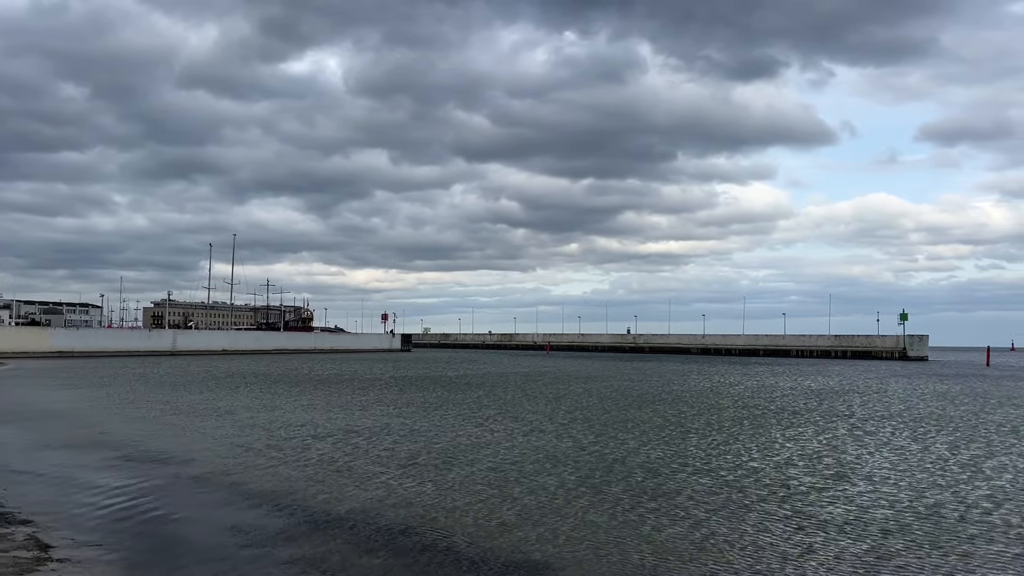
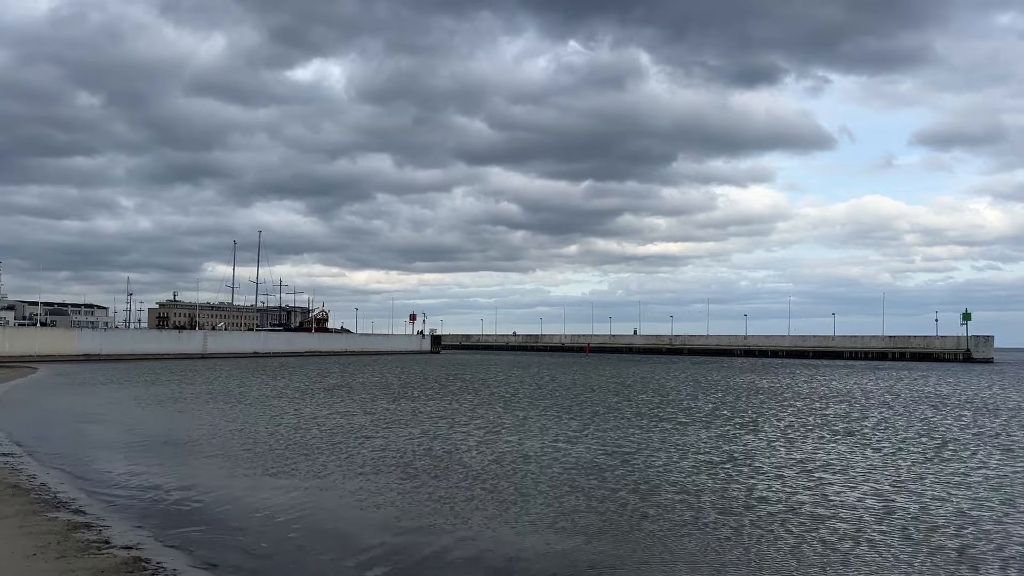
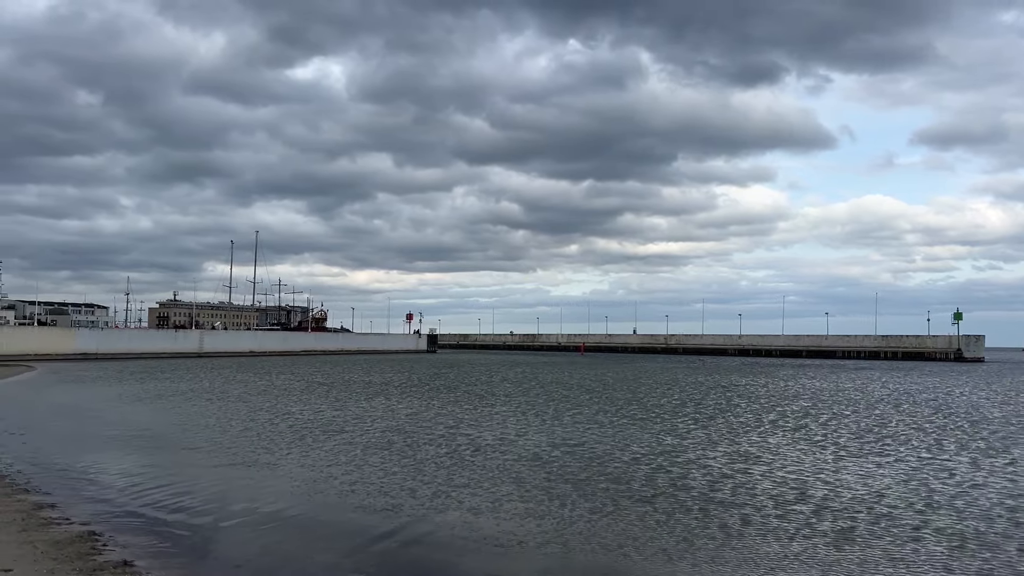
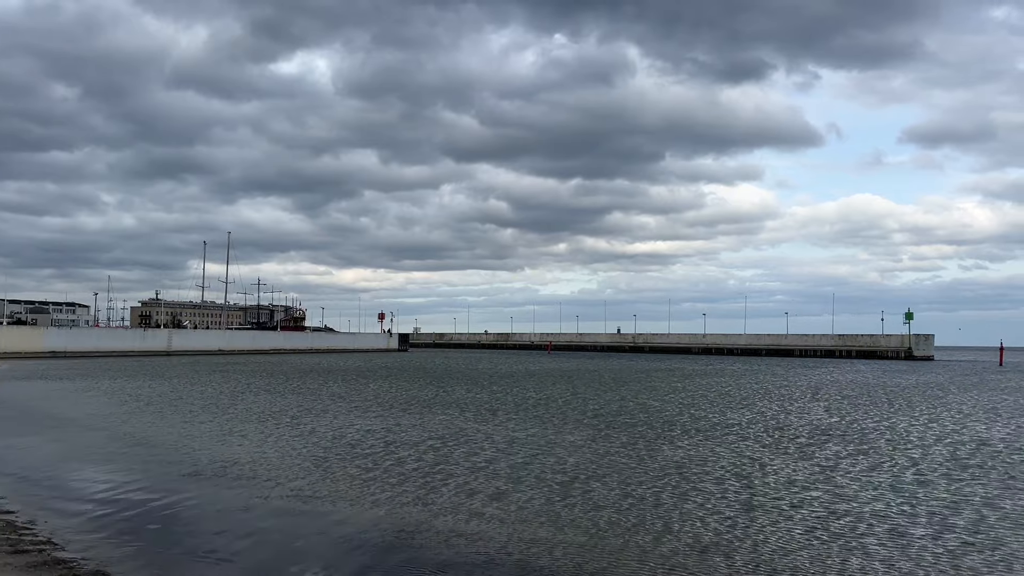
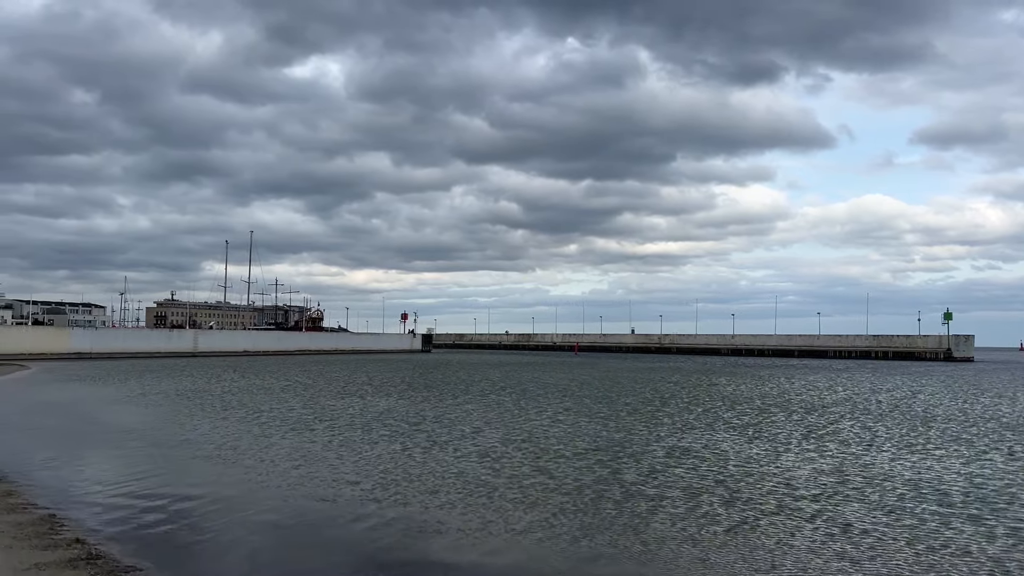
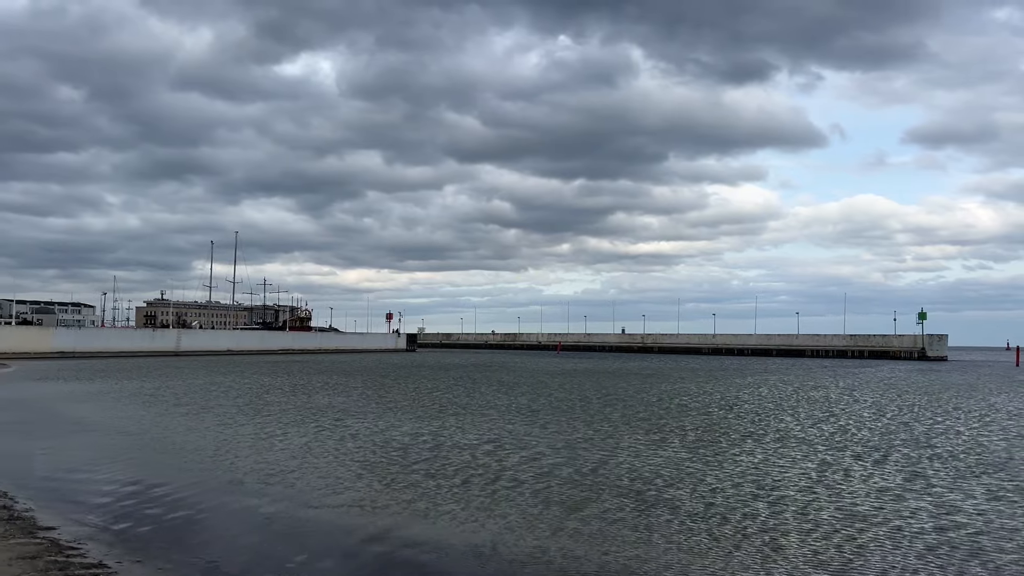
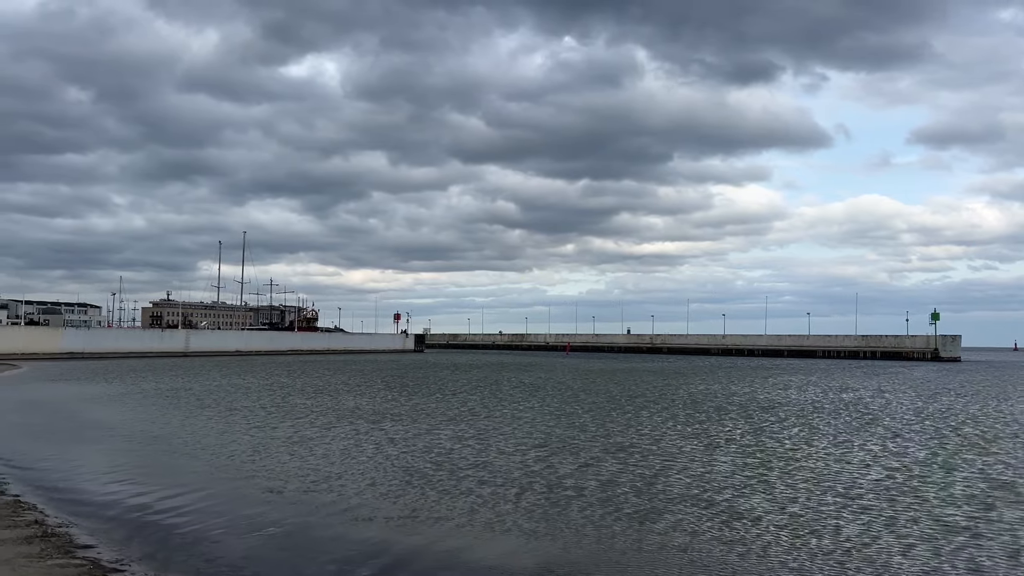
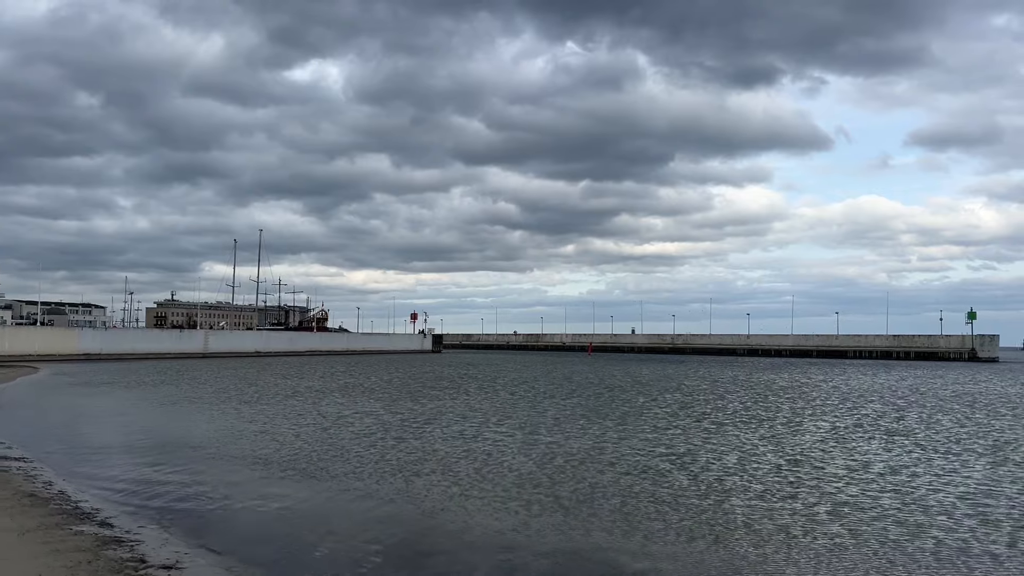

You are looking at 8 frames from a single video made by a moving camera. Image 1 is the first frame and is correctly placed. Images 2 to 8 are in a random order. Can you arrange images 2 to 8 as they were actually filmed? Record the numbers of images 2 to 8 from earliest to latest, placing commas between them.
4, 6, 7, 5, 3, 2, 8
